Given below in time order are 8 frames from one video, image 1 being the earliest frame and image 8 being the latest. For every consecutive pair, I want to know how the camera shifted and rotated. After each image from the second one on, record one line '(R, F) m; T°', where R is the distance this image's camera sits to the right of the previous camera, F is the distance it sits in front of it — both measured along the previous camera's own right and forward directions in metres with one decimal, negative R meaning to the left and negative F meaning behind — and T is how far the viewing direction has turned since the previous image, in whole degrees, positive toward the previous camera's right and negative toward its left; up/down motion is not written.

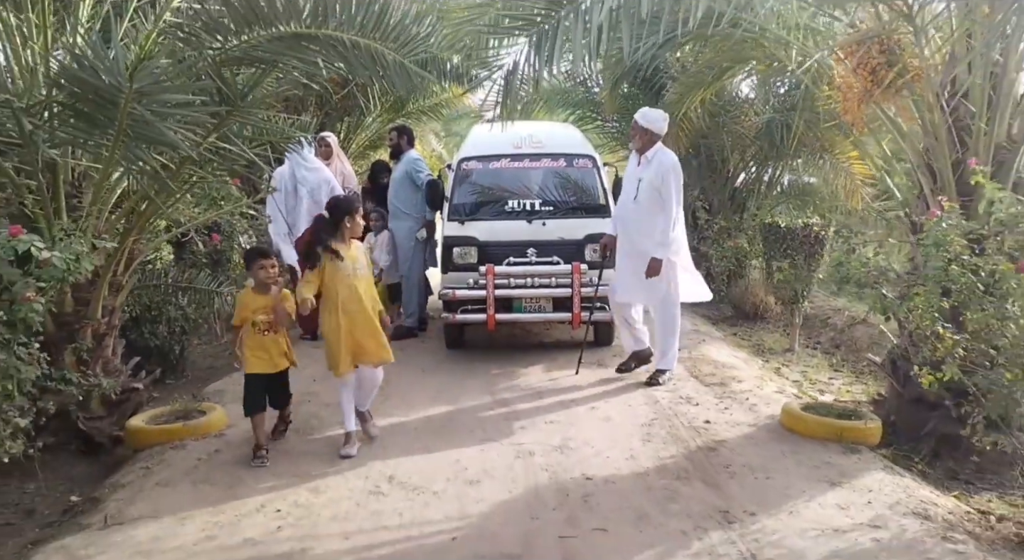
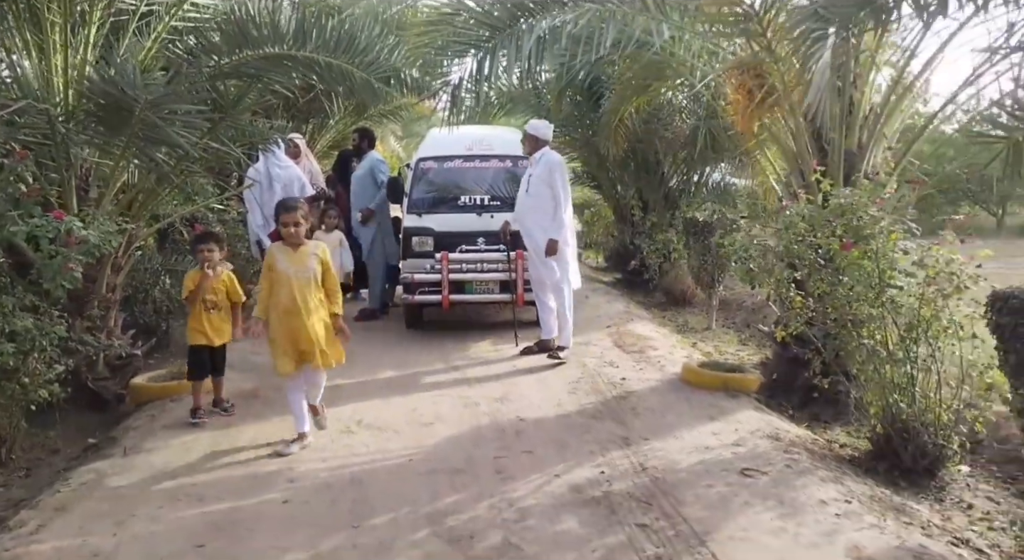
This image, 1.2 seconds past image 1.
(+0.1, -1.0) m; +3°
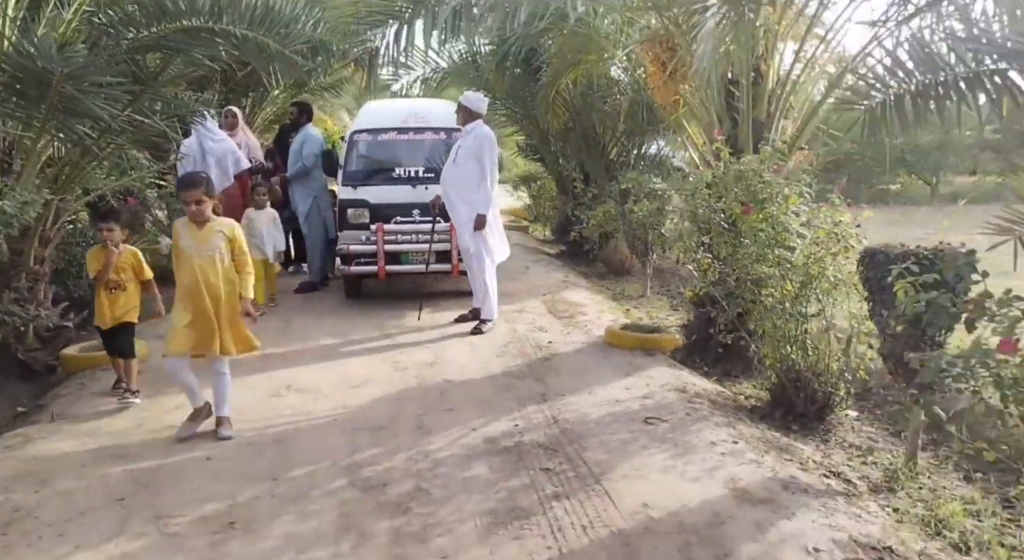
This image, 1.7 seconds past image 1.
(+0.3, -0.2) m; +3°
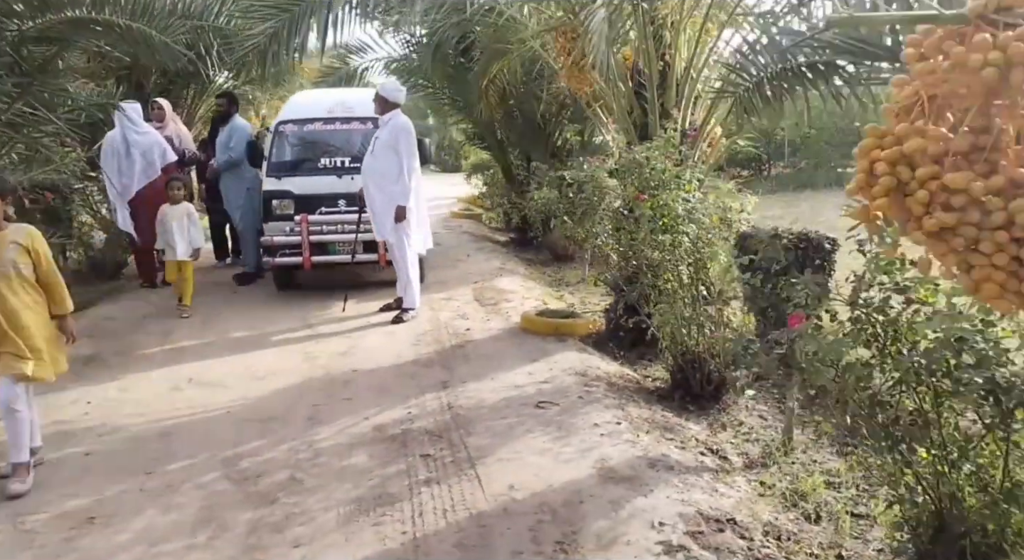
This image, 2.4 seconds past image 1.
(+0.5, 0.0) m; +2°
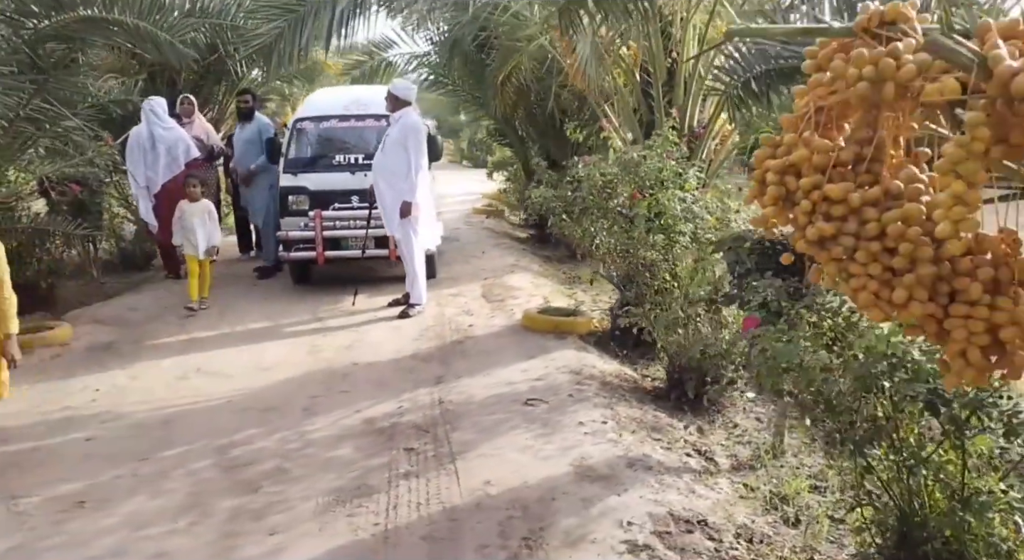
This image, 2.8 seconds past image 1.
(+0.2, 0.0) m; -2°
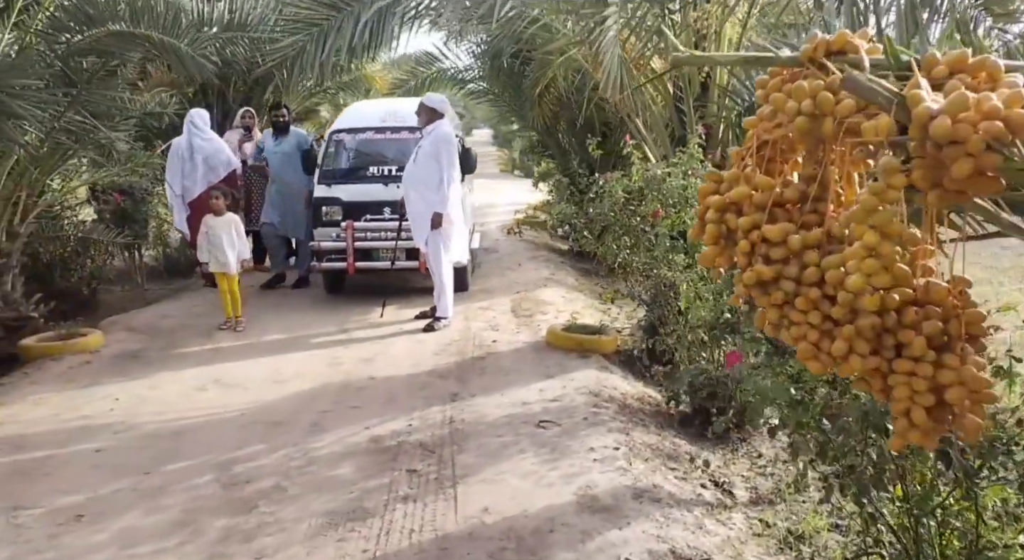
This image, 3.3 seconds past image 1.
(+0.2, +0.1) m; -4°
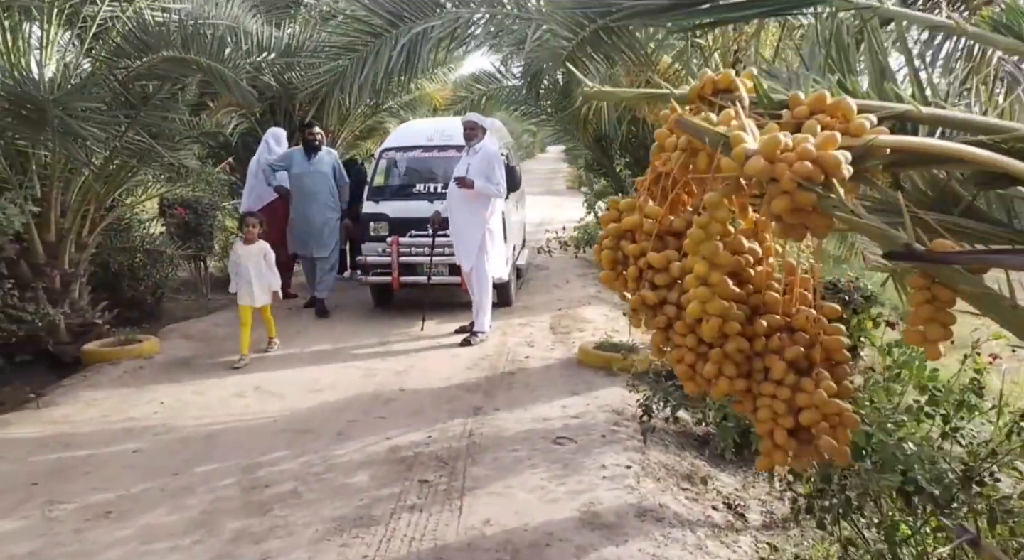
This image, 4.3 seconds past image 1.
(+0.3, -0.1) m; -5°
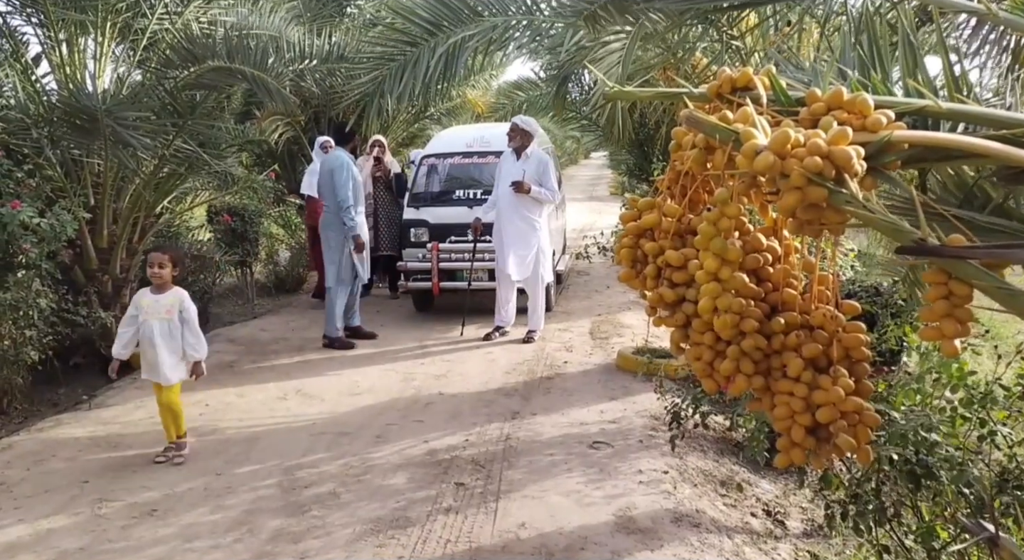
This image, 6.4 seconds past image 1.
(0.0, 0.0) m; -3°
